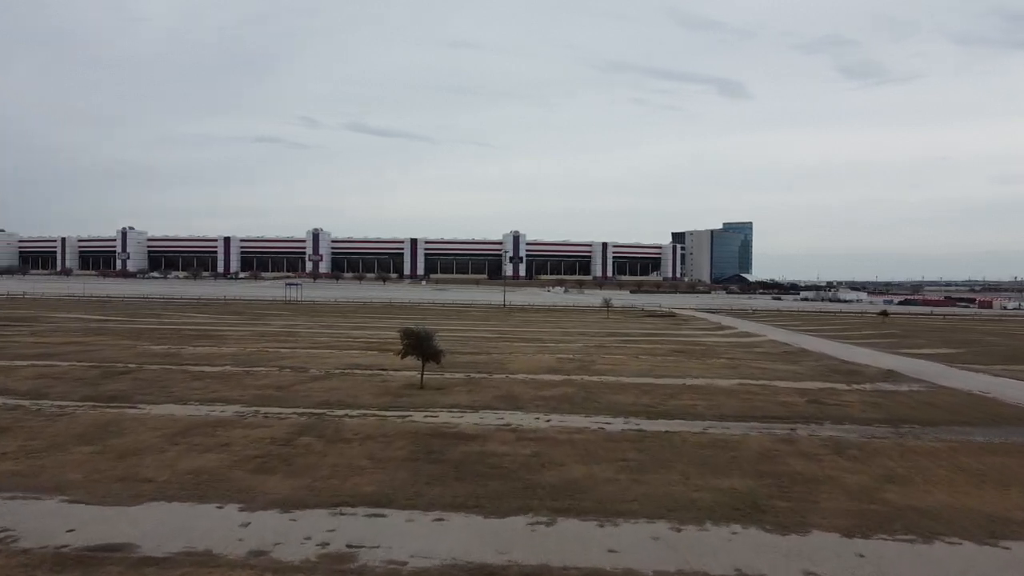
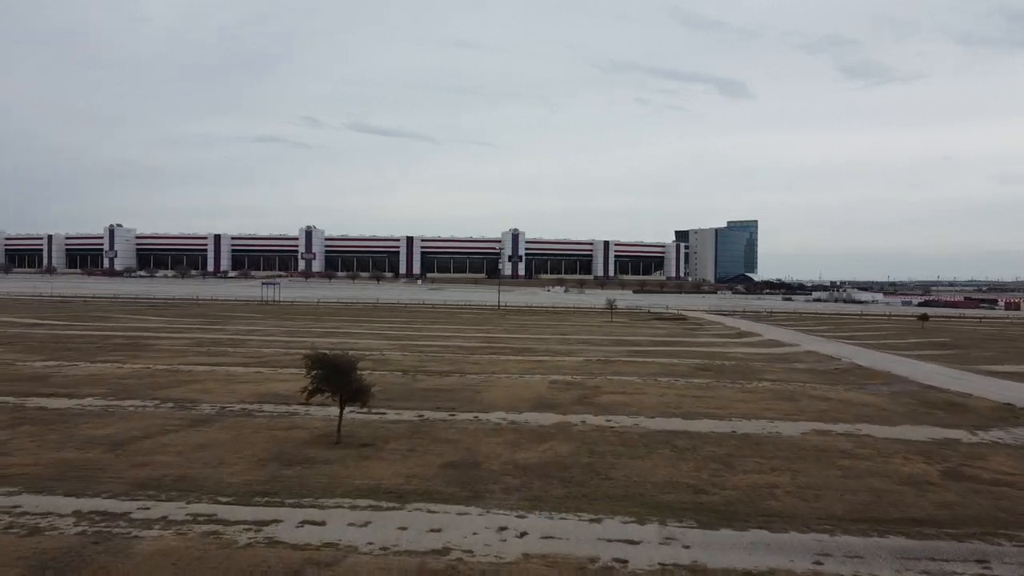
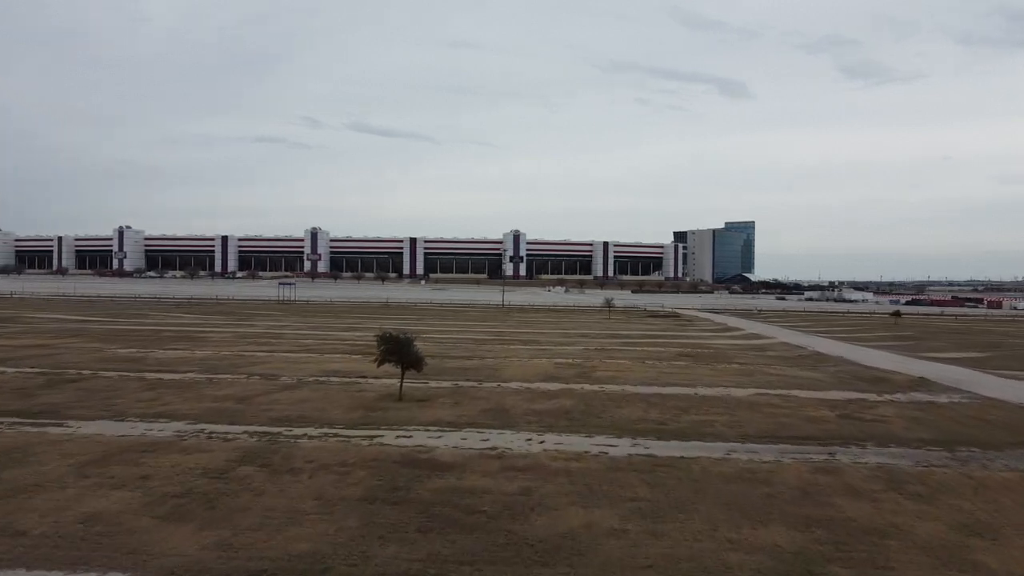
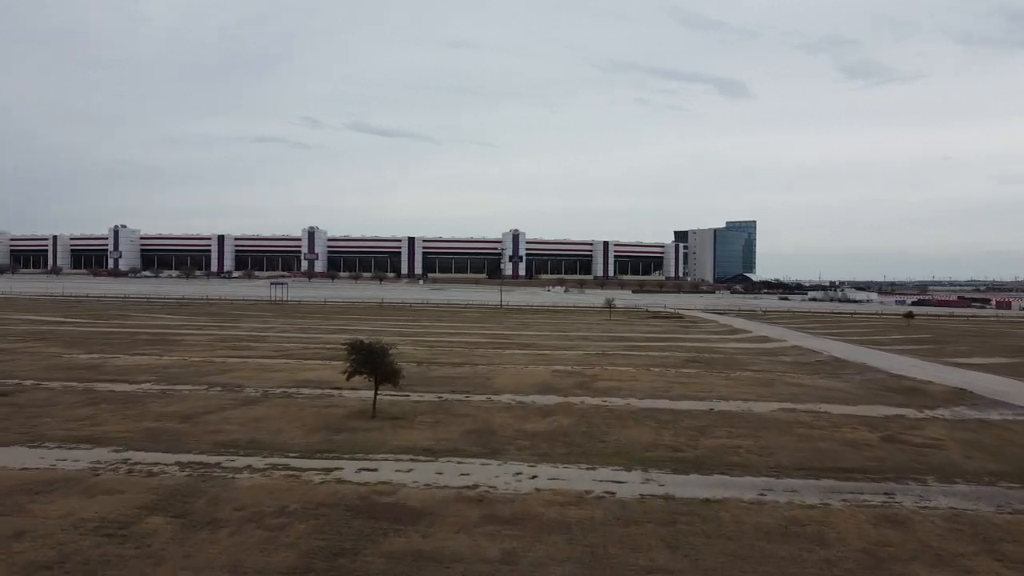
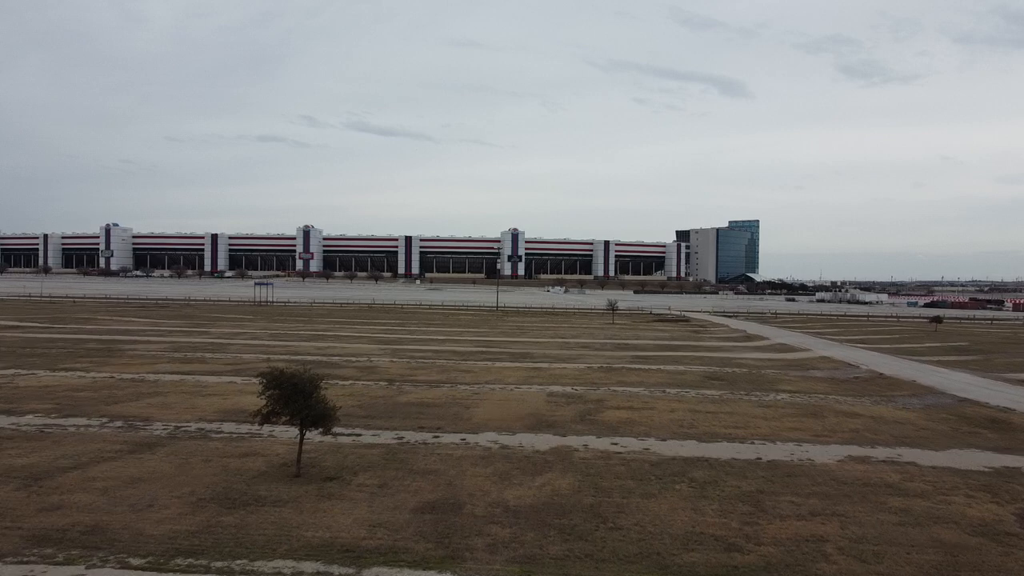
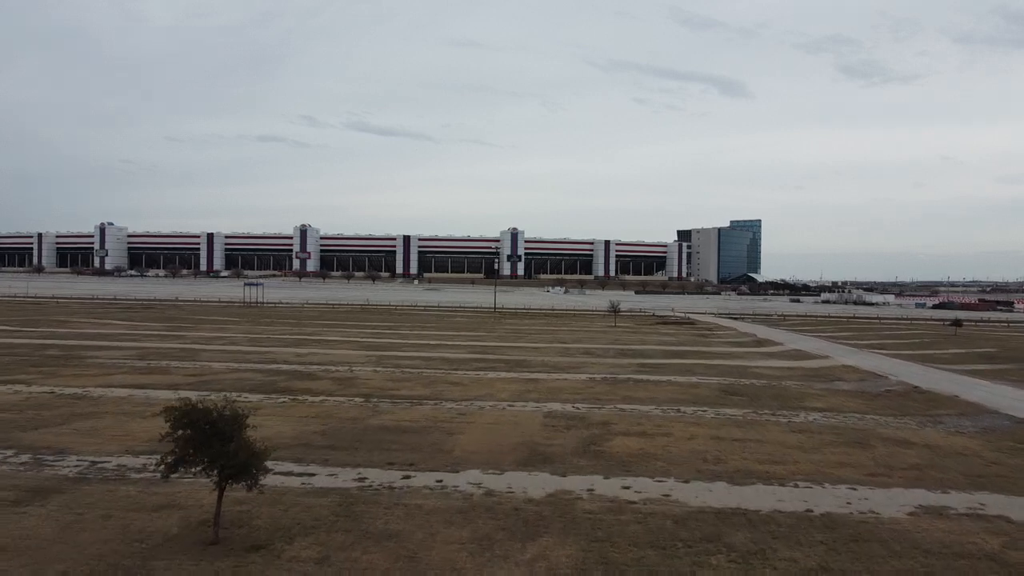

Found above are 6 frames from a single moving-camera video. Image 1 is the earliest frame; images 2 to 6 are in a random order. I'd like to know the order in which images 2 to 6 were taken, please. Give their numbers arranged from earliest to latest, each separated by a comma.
3, 4, 2, 5, 6
